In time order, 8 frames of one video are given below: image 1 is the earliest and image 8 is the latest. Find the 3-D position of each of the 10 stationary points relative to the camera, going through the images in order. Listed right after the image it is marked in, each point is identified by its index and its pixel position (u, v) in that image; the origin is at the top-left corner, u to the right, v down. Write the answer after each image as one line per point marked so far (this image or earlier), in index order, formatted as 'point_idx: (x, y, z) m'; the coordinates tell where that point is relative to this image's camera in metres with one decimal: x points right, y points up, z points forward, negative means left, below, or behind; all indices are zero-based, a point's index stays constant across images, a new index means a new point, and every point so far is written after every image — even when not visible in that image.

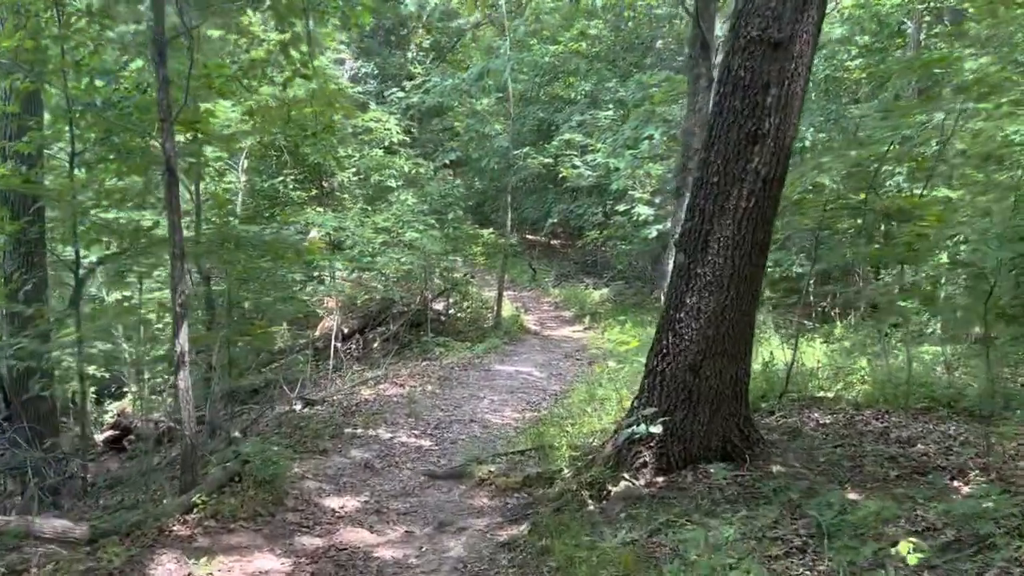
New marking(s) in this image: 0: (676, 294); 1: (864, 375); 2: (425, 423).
0: (+1.0, 0.0, +5.2) m
1: (+3.4, -0.8, +8.0) m
2: (-0.9, -1.4, +8.7) m
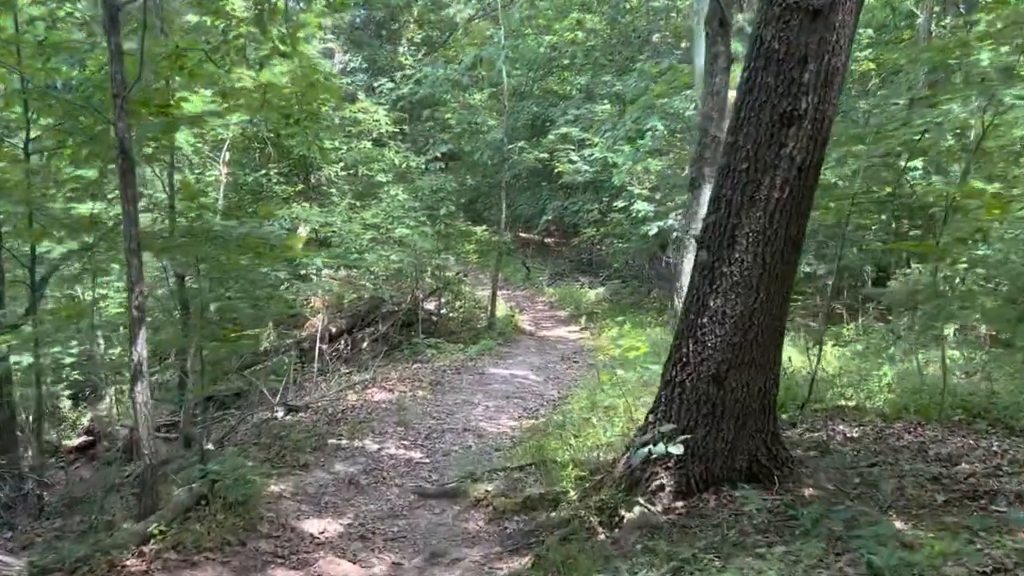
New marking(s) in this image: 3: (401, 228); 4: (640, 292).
0: (+1.0, -0.1, +4.6) m
1: (+3.4, -0.8, +7.5) m
2: (-1.0, -1.4, +8.1) m
3: (-1.7, +0.9, +12.6) m
4: (+2.8, -0.1, +18.5) m
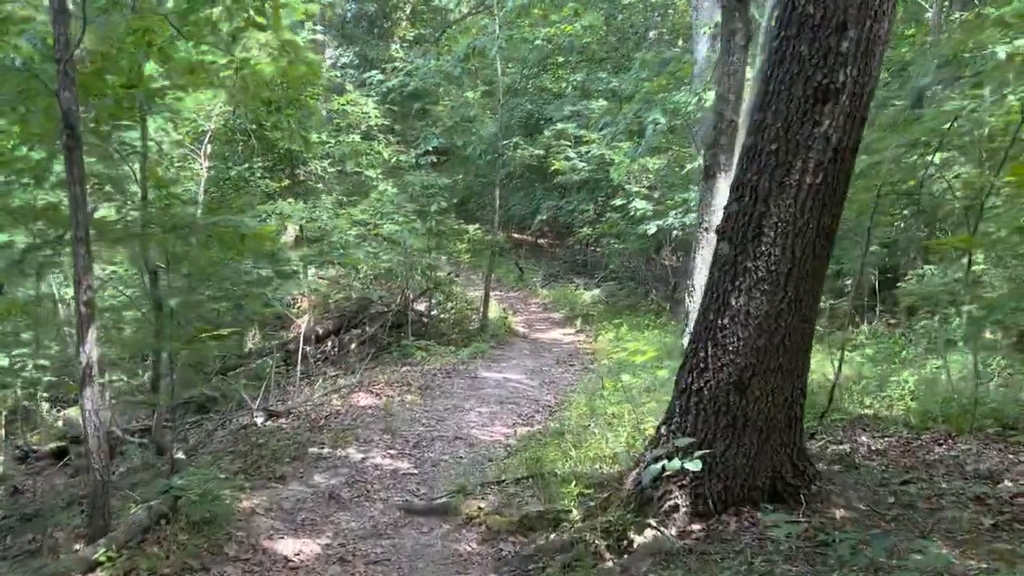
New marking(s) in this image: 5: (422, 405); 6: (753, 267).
0: (+1.0, 0.0, +4.1) m
1: (+3.3, -0.8, +7.0) m
2: (-1.0, -1.4, +7.6) m
3: (-1.8, +0.9, +12.1) m
4: (+2.7, -0.1, +18.0) m
5: (-1.0, -1.3, +9.2) m
6: (+1.1, +0.1, +3.9) m
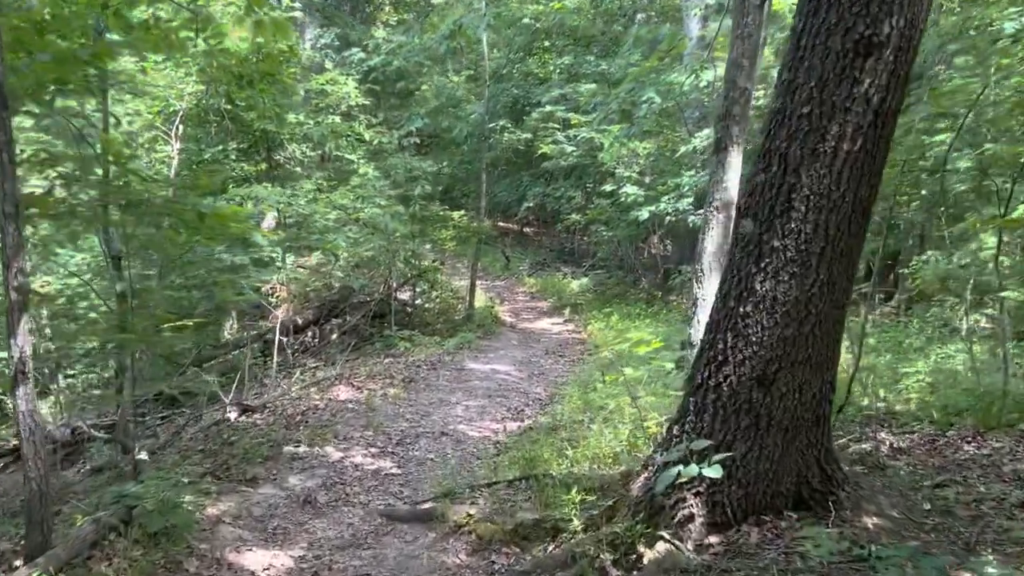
0: (+1.0, 0.0, +3.7) m
1: (+3.2, -0.7, +6.6) m
2: (-1.1, -1.3, +7.1) m
3: (-1.9, +1.1, +11.6) m
4: (+2.4, +0.1, +17.5) m
5: (-1.1, -1.1, +8.7) m
6: (+1.1, +0.2, +3.5) m
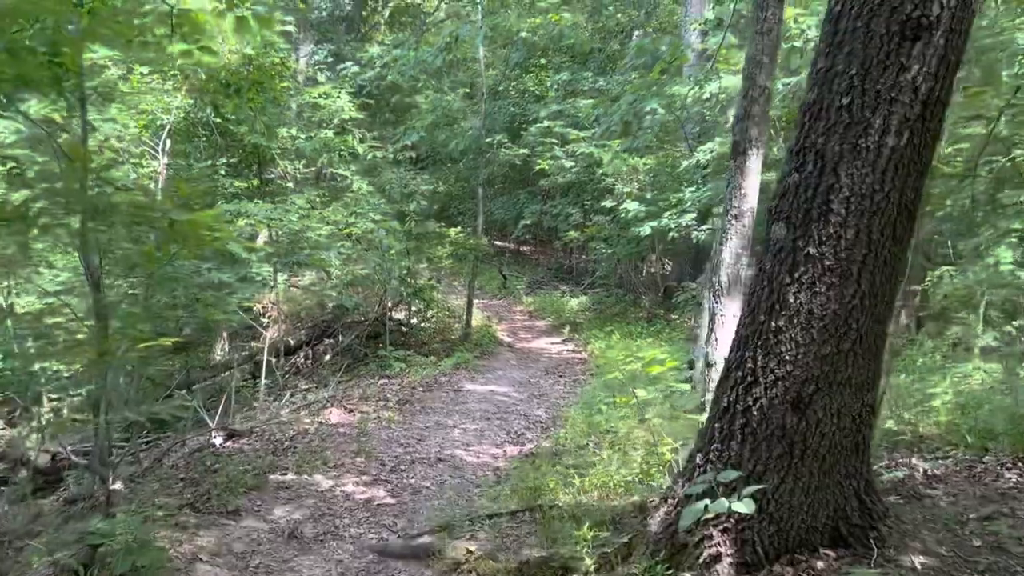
0: (+1.0, 0.0, +3.3) m
1: (+3.3, -0.8, +6.2) m
2: (-1.1, -1.4, +6.7) m
3: (-2.0, +0.8, +11.2) m
4: (+2.3, -0.3, +17.2) m
5: (-1.1, -1.3, +8.3) m
6: (+1.1, +0.1, +3.1) m
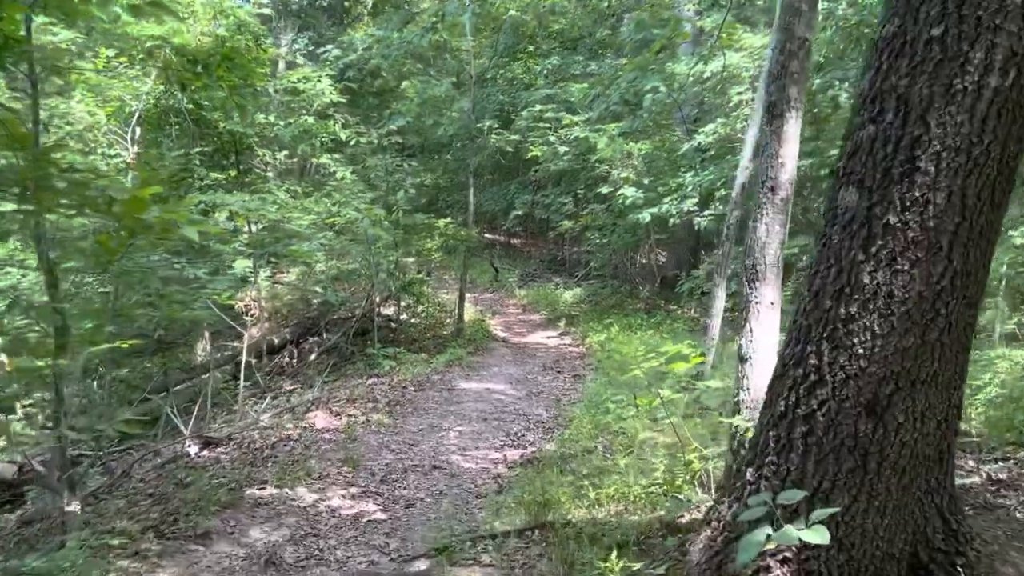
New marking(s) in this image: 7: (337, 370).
0: (+1.0, +0.1, +2.7) m
1: (+3.3, -0.7, +5.7) m
2: (-1.1, -1.4, +6.1) m
3: (-2.1, +0.9, +10.6) m
4: (+2.2, -0.1, +16.6) m
5: (-1.1, -1.3, +7.7) m
6: (+1.2, +0.2, +2.5) m
7: (-2.4, -1.1, +11.5) m
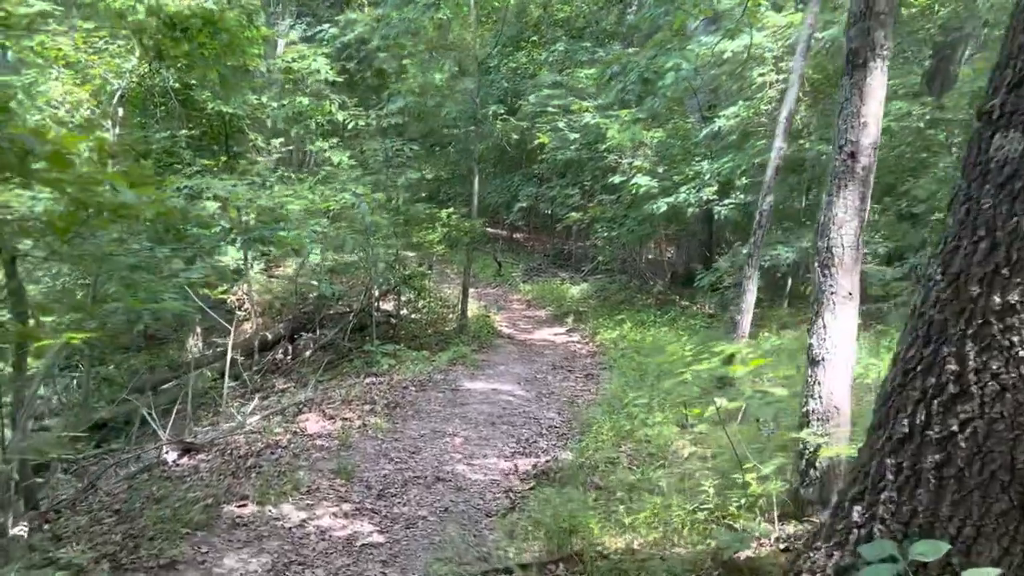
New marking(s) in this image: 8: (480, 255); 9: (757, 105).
0: (+1.1, +0.1, +2.0) m
1: (+3.4, -0.7, +5.0) m
2: (-1.0, -1.3, +5.4) m
3: (-2.0, +1.0, +9.9) m
4: (+2.3, 0.0, +15.9) m
5: (-1.0, -1.2, +7.0) m
6: (+1.3, +0.2, +1.9) m
7: (-2.3, -1.0, +10.8) m
8: (-0.8, +0.8, +19.7) m
9: (+3.0, +2.3, +10.4) m
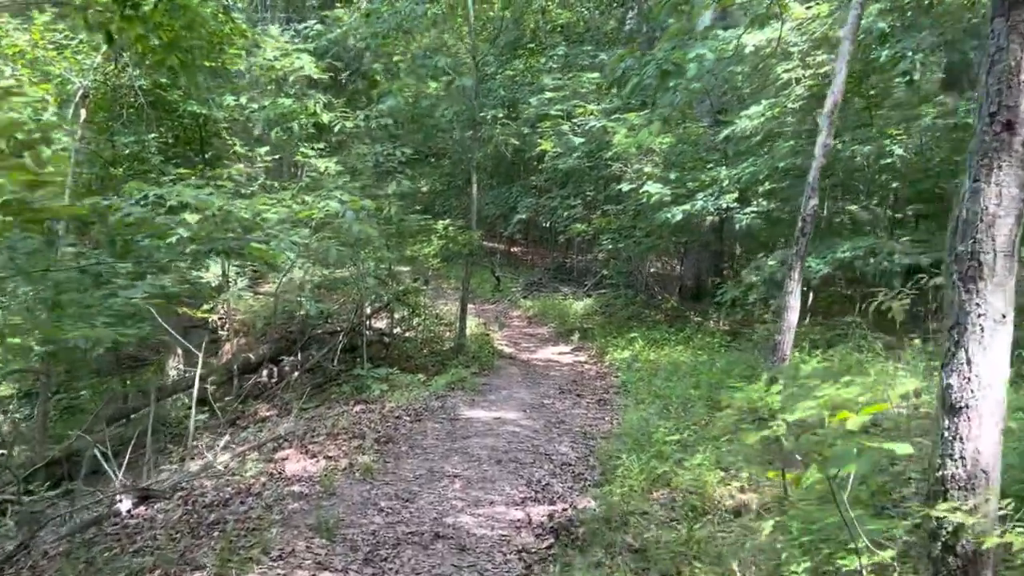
0: (+1.2, +0.1, +1.1) m
1: (+3.4, -0.7, +4.1) m
2: (-0.9, -1.4, +4.5) m
3: (-1.9, +0.8, +9.0) m
4: (+2.3, -0.3, +15.0) m
5: (-0.9, -1.3, +6.1) m
6: (+1.4, +0.2, +1.0) m
7: (-2.3, -1.2, +9.9) m
8: (-0.8, +0.4, +18.8) m
9: (+3.1, +2.1, +9.5) m
